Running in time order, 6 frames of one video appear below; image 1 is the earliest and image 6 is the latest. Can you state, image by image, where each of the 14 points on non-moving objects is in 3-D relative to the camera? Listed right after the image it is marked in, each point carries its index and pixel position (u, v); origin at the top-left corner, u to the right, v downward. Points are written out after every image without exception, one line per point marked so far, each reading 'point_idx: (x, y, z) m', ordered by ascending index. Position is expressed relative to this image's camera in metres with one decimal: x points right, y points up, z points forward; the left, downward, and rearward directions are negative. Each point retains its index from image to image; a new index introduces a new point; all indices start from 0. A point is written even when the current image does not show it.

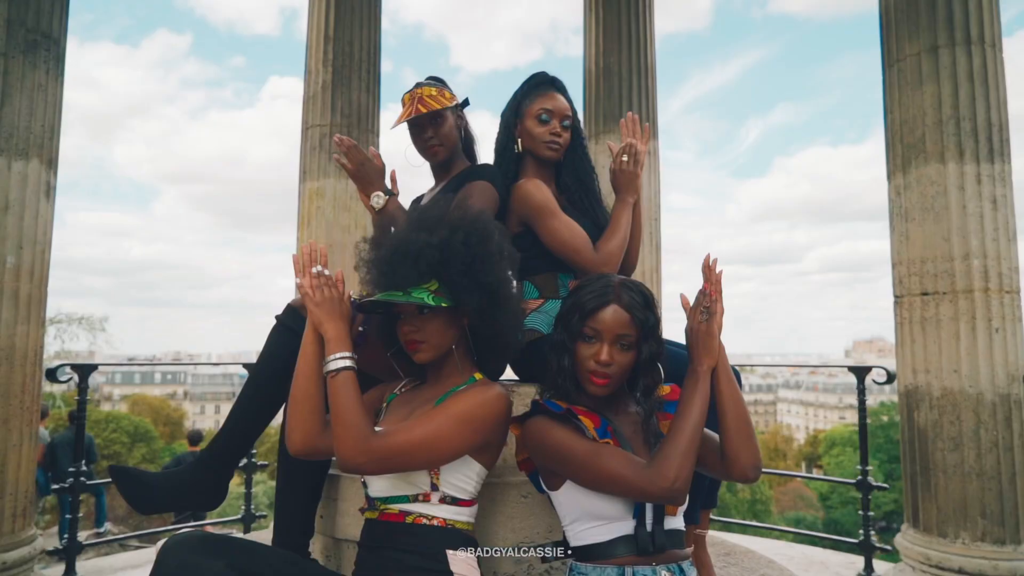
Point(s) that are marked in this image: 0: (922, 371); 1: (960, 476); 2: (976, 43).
0: (+2.7, -0.5, +4.3) m
1: (+2.8, -1.2, +4.1) m
2: (+3.0, +1.6, +4.3) m
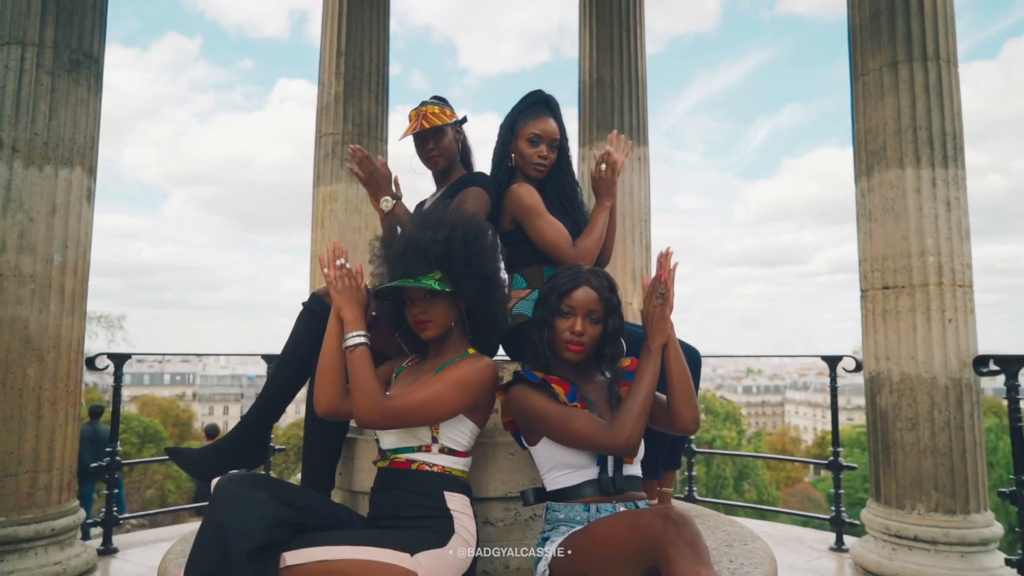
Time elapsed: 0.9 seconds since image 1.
0: (+2.7, -0.5, +4.7) m
1: (+2.8, -1.1, +4.5) m
2: (+3.0, +1.6, +4.7) m
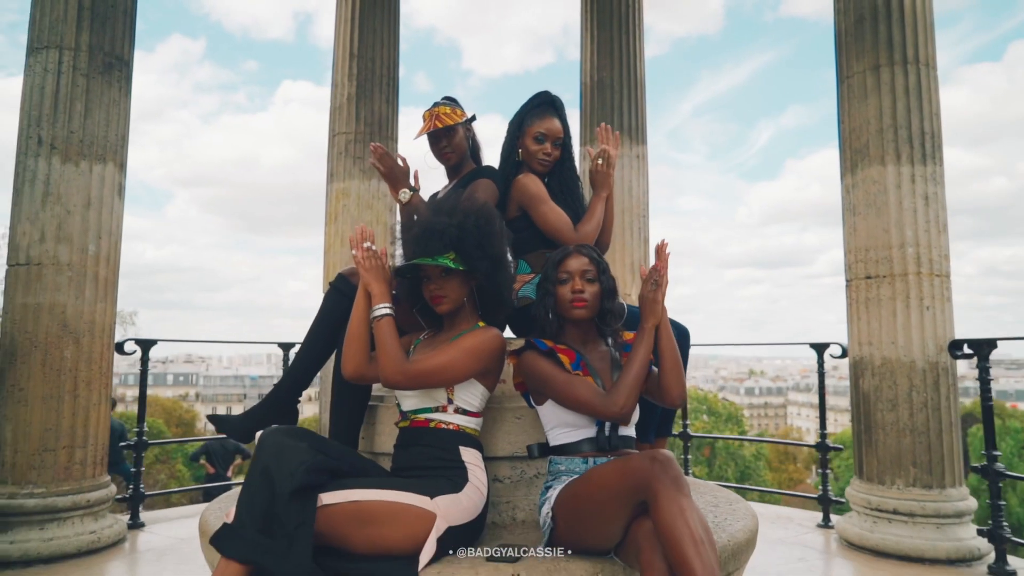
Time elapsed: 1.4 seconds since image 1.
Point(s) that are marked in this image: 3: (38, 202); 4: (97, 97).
0: (+2.7, -0.4, +5.0) m
1: (+2.8, -1.0, +4.8) m
2: (+3.0, +1.7, +5.0) m
3: (-3.5, +0.6, +4.9) m
4: (-3.2, +1.5, +5.2) m
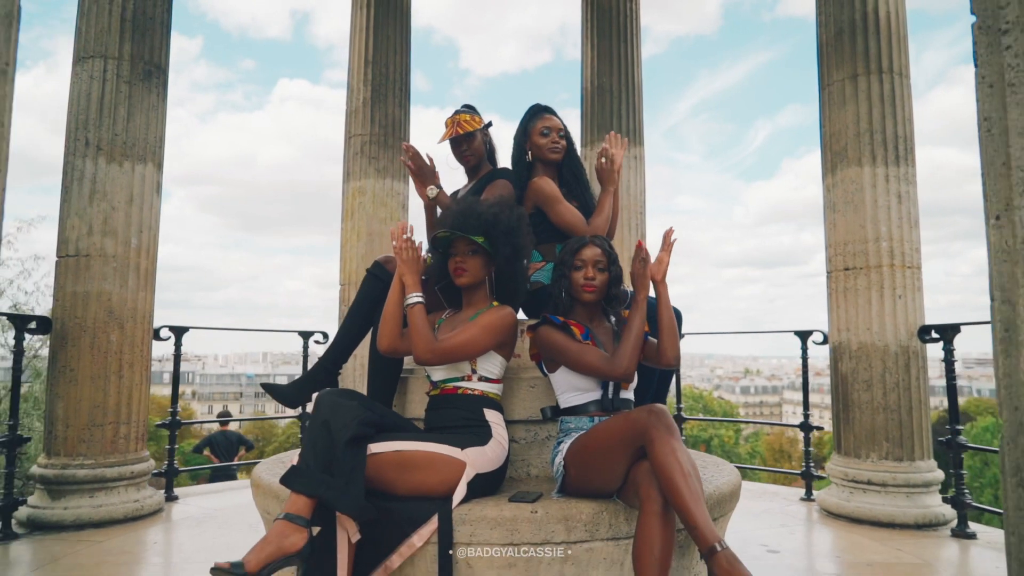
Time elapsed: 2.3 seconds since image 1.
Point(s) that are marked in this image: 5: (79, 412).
0: (+2.8, -0.3, +5.5) m
1: (+2.9, -1.0, +5.3) m
2: (+3.1, +1.8, +5.5) m
3: (-3.4, +0.7, +5.4) m
4: (-3.2, +1.6, +5.6) m
5: (-3.4, -1.0, +5.2) m
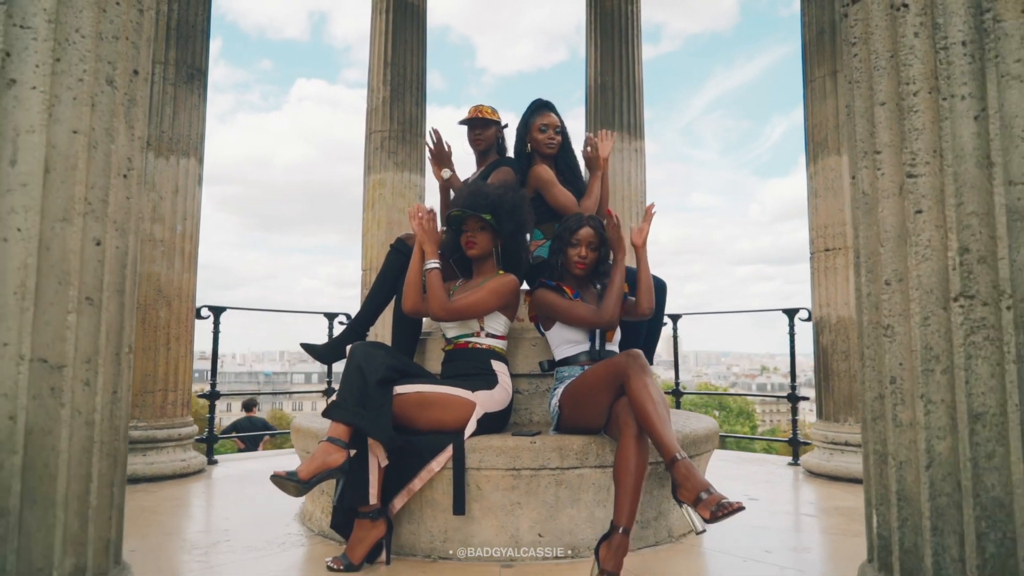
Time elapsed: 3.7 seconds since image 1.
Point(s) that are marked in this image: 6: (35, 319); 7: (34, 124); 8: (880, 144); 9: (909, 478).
0: (+2.8, -0.2, +6.0) m
1: (+2.9, -0.8, +5.8) m
2: (+3.2, +2.0, +5.9) m
3: (-3.4, +0.9, +6.0) m
4: (-3.1, +1.7, +6.2) m
5: (-3.3, -0.8, +5.8) m
6: (-1.2, -0.1, +1.7) m
7: (-1.2, +0.4, +1.7) m
8: (+1.0, +0.4, +1.8) m
9: (+1.0, -0.5, +1.7) m
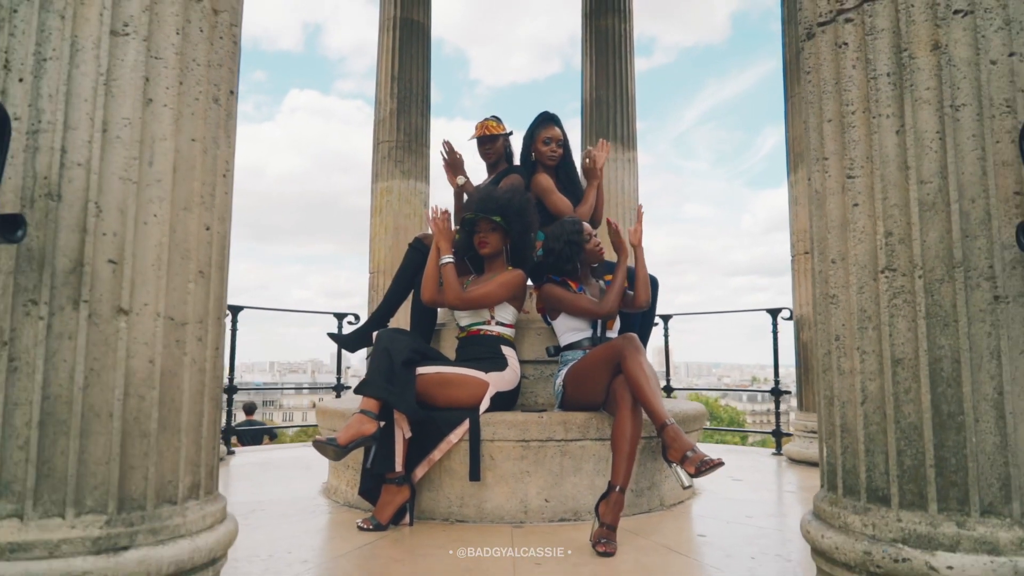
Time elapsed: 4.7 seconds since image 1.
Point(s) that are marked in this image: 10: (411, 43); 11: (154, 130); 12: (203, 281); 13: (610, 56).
0: (+2.9, -0.2, +6.5) m
1: (+3.0, -0.8, +6.3) m
2: (+3.2, +2.0, +6.5) m
3: (-3.4, +0.9, +6.4) m
4: (-3.1, +1.8, +6.6) m
5: (-3.3, -0.8, +6.2) m
6: (-1.1, 0.0, +2.1) m
7: (-1.1, +0.5, +2.1) m
8: (+1.1, +0.5, +2.2) m
9: (+1.1, -0.4, +2.1) m
10: (-1.4, +3.3, +8.9) m
11: (-1.2, +0.5, +2.1) m
12: (-1.0, 0.0, +2.2) m
13: (+1.3, +3.2, +9.0) m
